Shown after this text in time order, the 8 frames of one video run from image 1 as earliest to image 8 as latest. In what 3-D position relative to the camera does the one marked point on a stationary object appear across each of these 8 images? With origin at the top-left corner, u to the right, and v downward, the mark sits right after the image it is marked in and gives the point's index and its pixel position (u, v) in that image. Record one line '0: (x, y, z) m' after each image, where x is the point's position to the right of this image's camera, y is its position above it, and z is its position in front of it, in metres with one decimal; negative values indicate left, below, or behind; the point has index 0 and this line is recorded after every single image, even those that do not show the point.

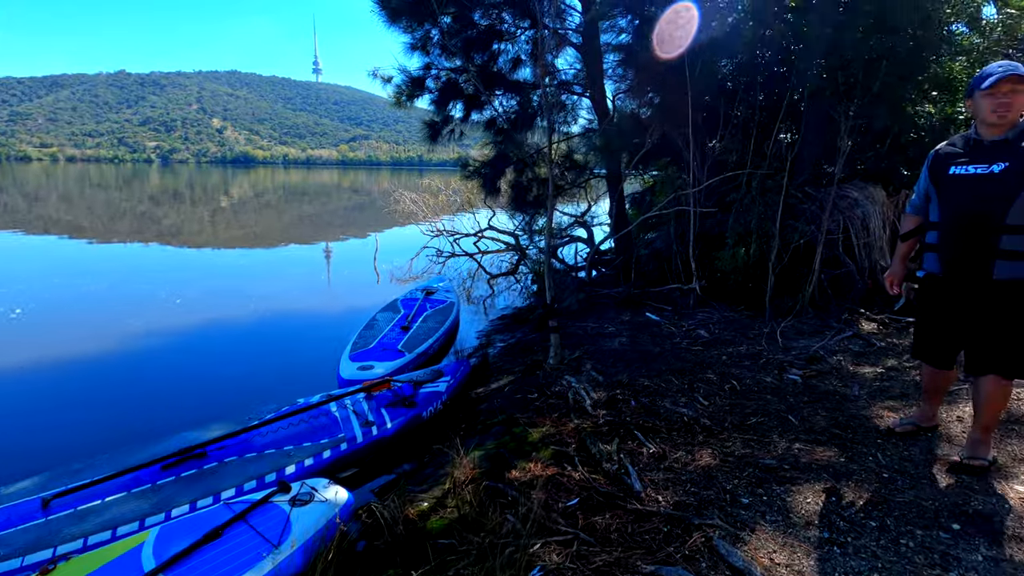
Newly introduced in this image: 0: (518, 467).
0: (0.0, -1.0, +2.9) m
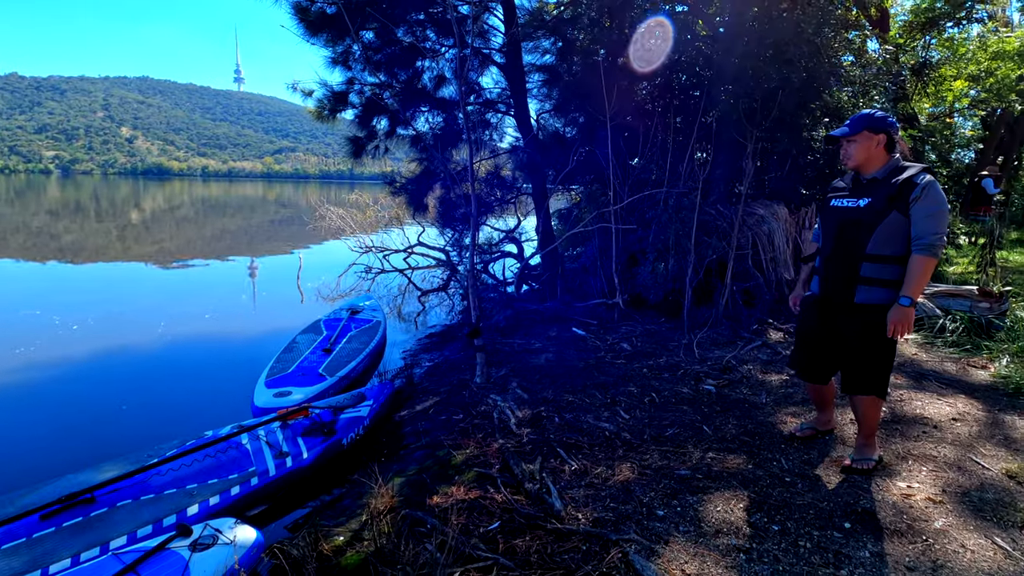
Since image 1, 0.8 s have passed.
0: (-0.4, -1.1, +2.8) m
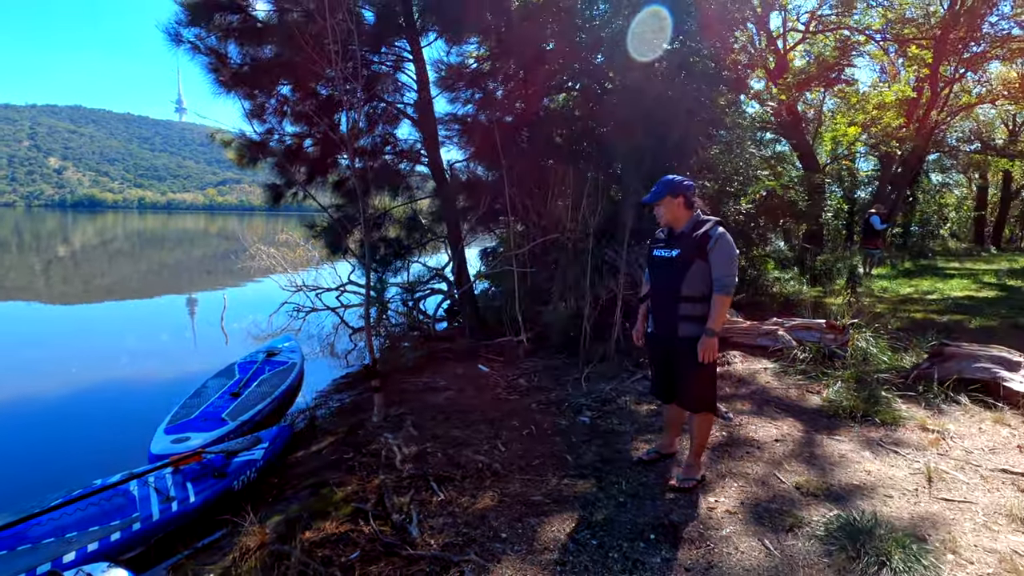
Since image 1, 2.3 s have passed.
0: (-1.1, -1.4, +3.1) m
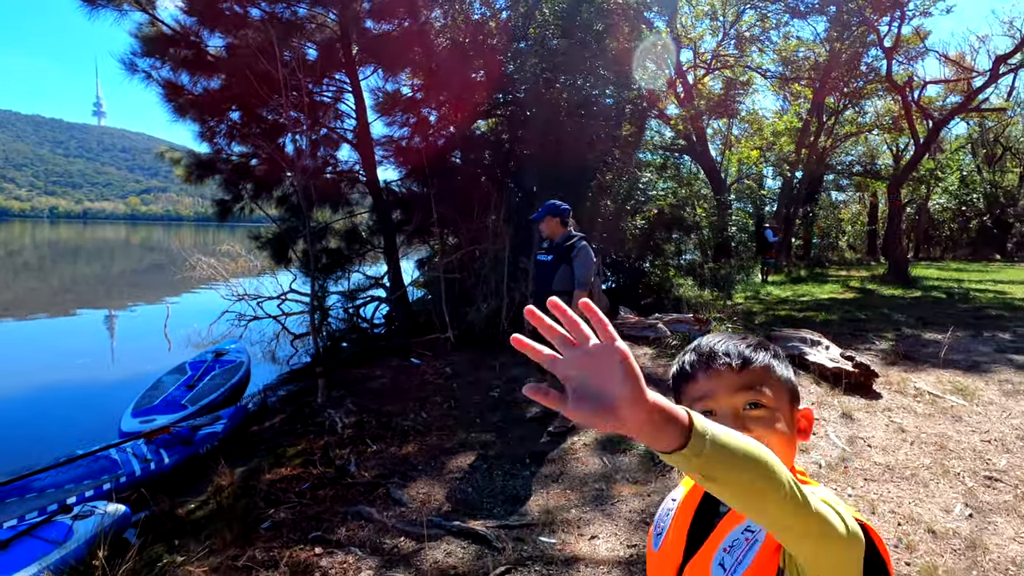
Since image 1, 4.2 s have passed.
0: (-1.8, -1.4, +4.0) m
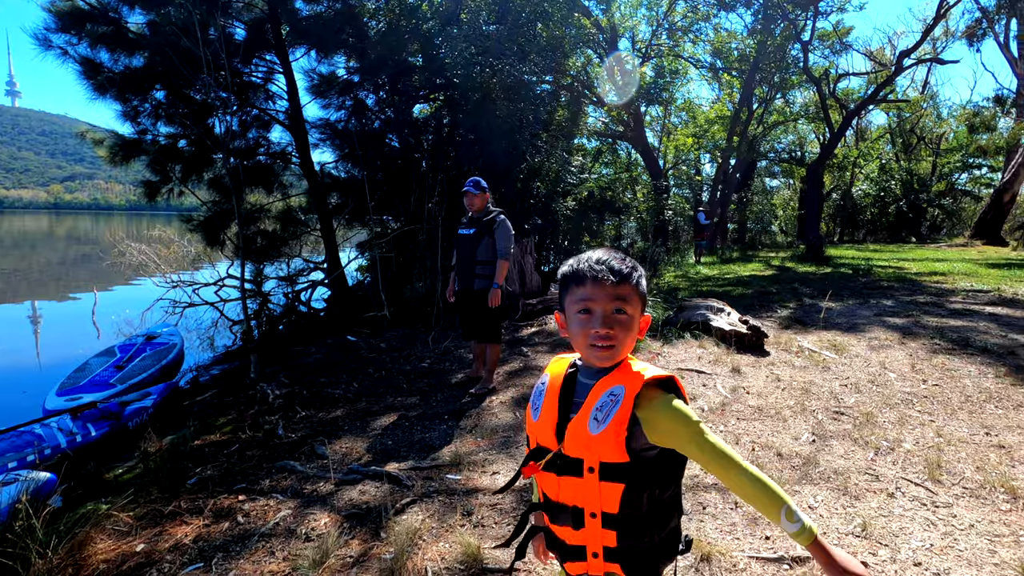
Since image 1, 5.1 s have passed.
0: (-2.4, -1.2, +4.1) m
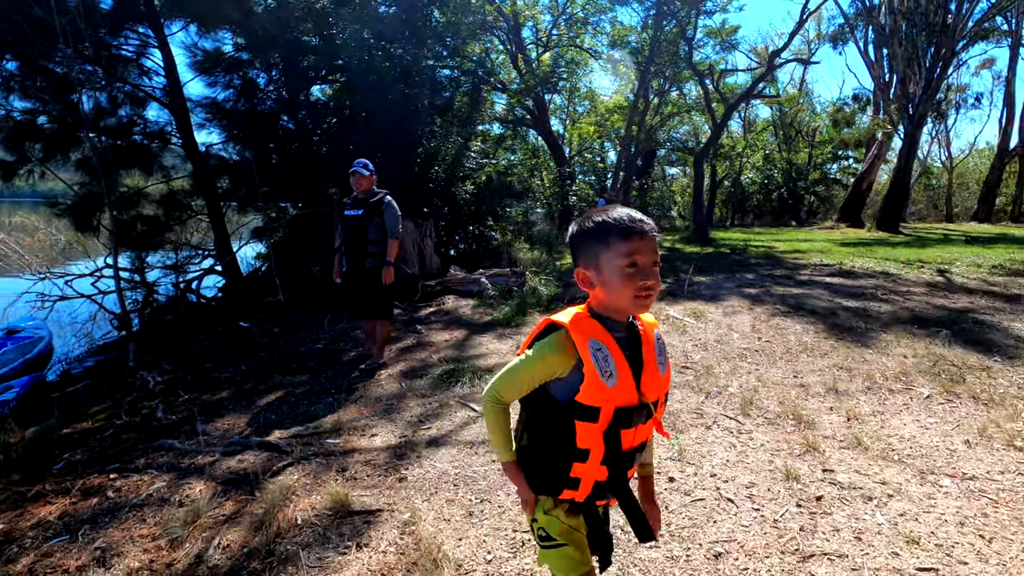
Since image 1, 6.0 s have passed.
0: (-3.3, -1.0, +4.0) m
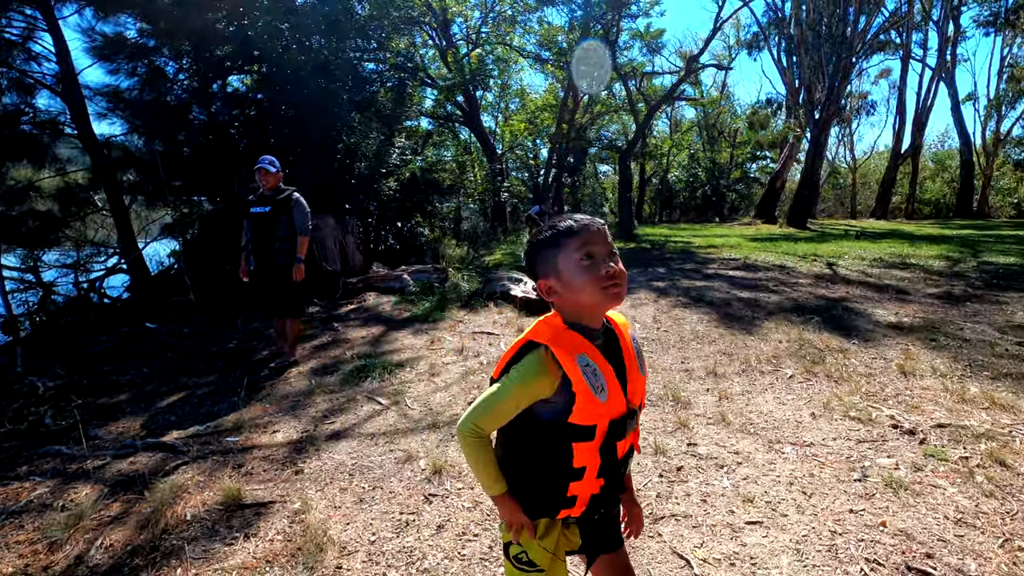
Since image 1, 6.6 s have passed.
0: (-4.0, -1.0, +3.7) m
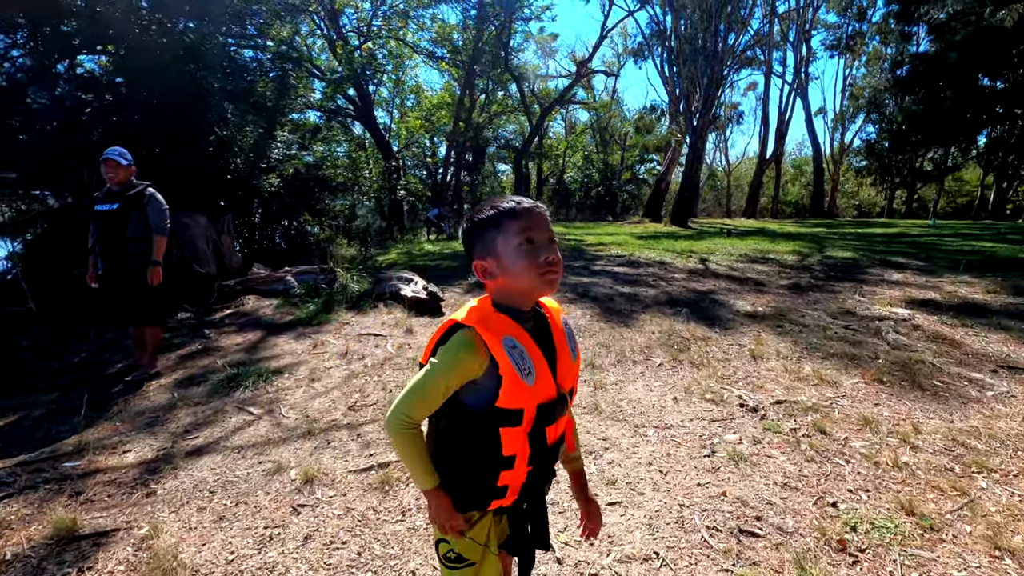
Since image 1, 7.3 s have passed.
0: (-4.7, -1.1, +3.0) m
